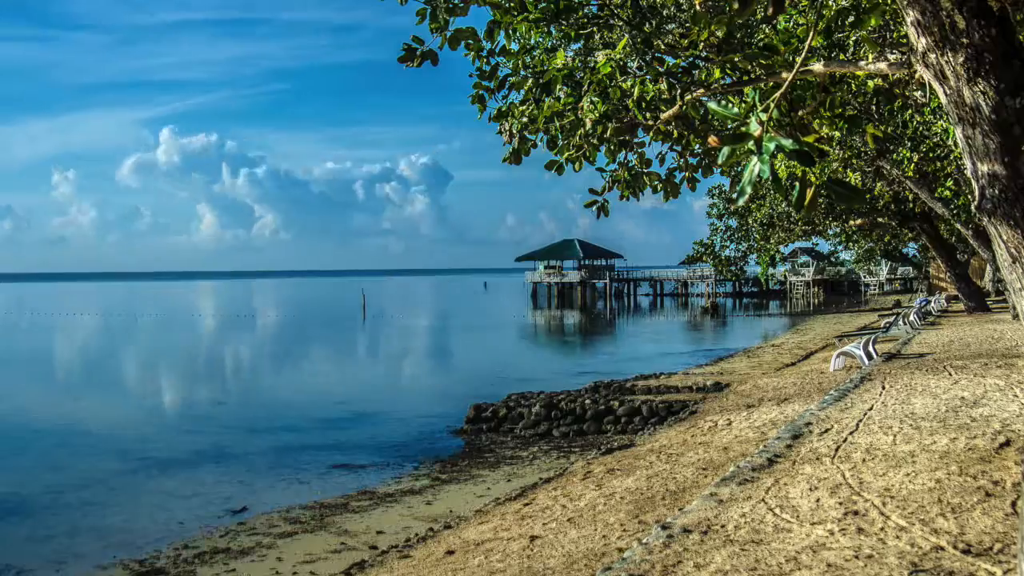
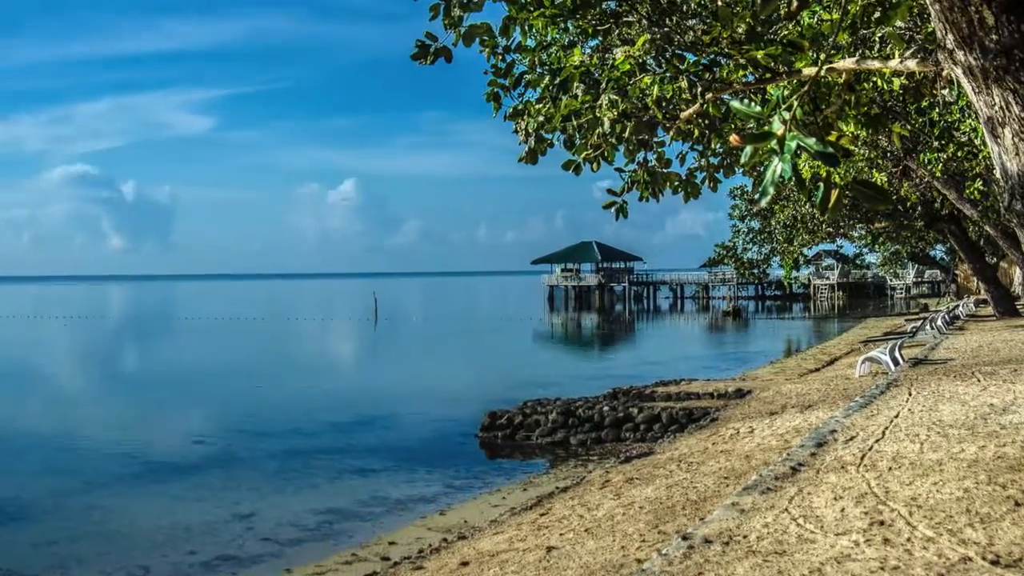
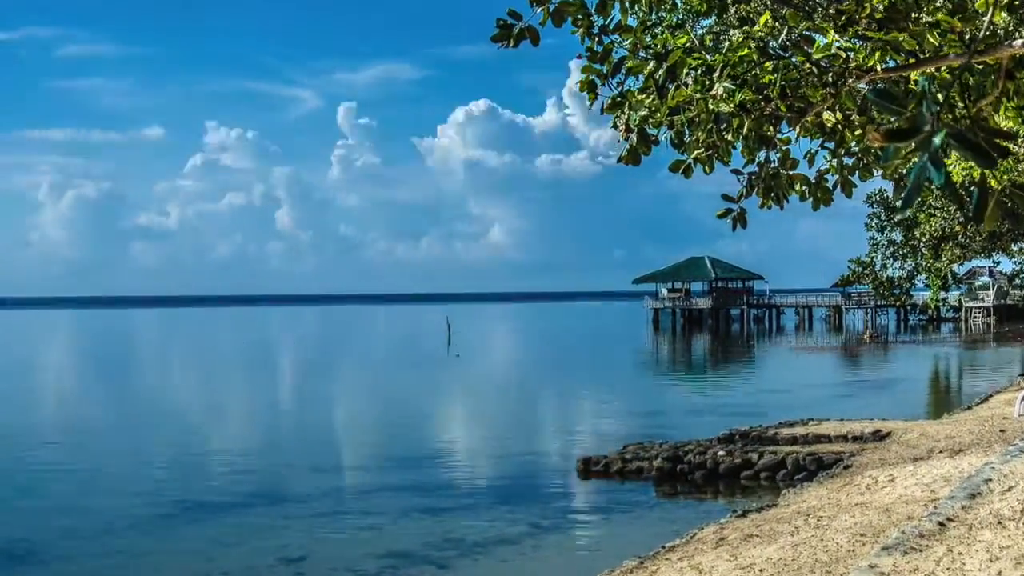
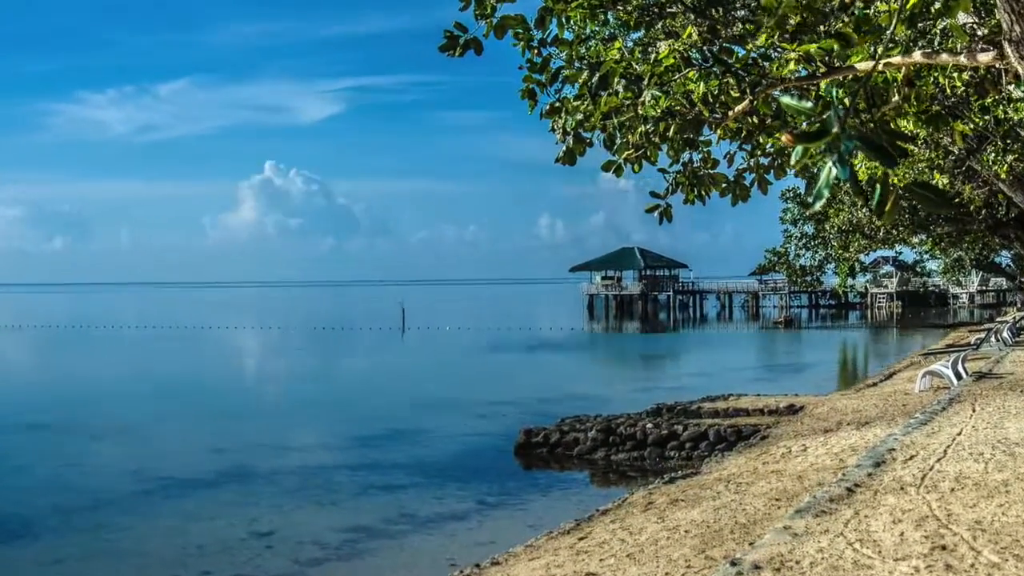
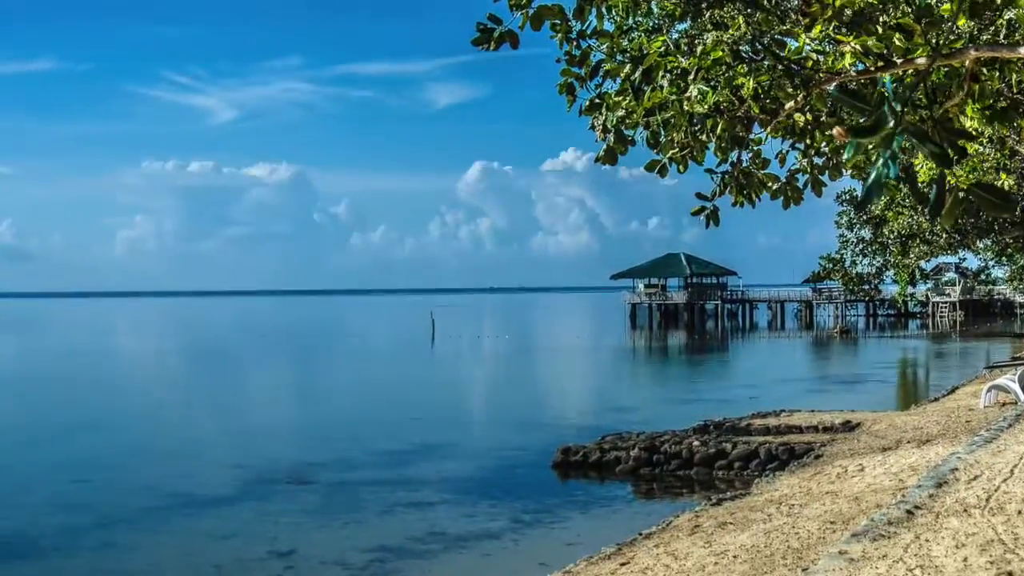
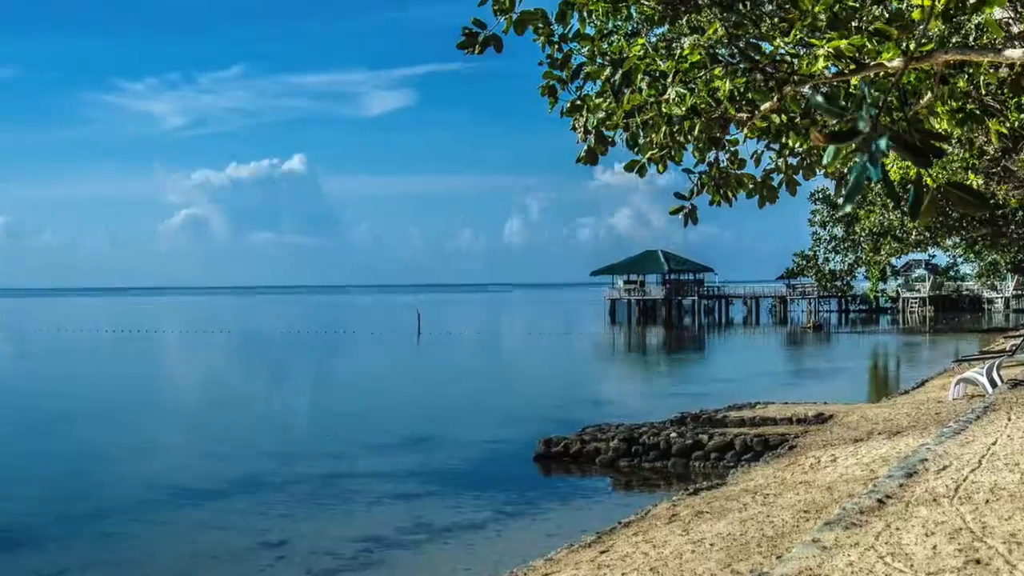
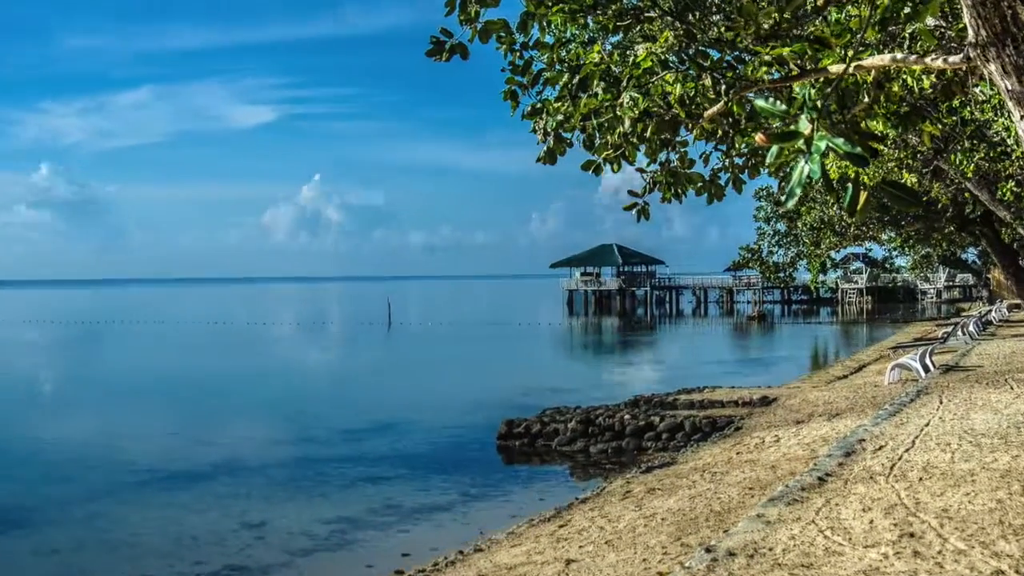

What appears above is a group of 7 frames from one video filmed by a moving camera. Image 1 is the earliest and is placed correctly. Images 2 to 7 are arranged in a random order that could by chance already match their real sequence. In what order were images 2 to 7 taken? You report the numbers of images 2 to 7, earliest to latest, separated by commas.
2, 7, 4, 6, 5, 3
